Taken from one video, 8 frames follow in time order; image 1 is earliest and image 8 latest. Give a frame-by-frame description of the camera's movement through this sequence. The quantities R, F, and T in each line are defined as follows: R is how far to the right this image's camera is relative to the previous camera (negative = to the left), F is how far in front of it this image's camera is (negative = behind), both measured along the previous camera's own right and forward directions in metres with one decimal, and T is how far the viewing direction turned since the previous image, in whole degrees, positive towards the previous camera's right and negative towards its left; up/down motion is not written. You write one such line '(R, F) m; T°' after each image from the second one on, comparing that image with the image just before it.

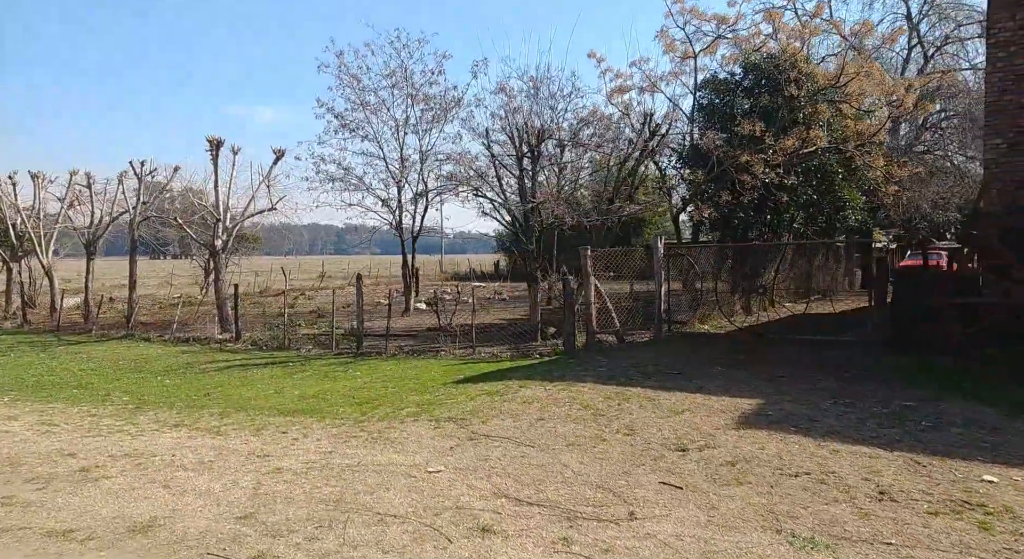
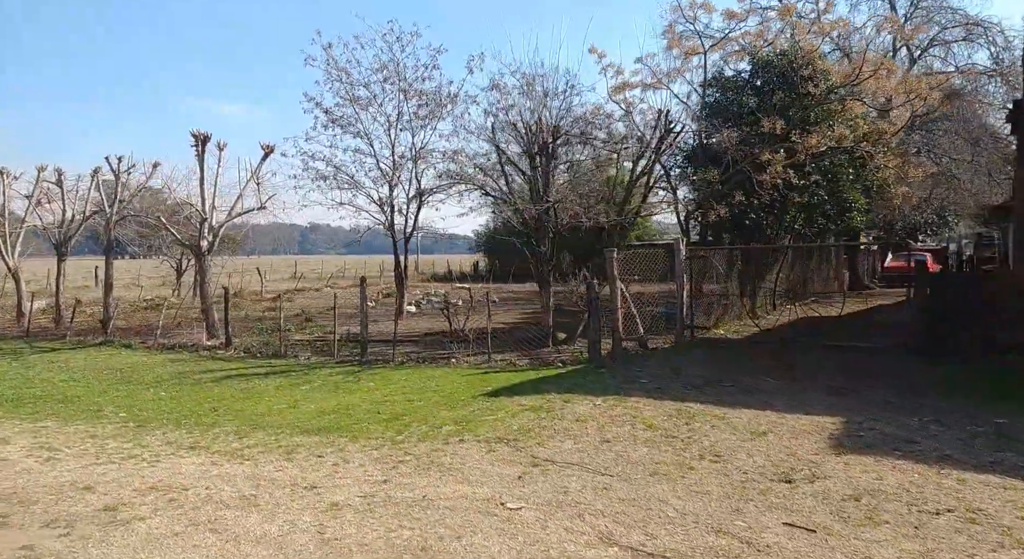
(-0.7, +0.5) m; +2°
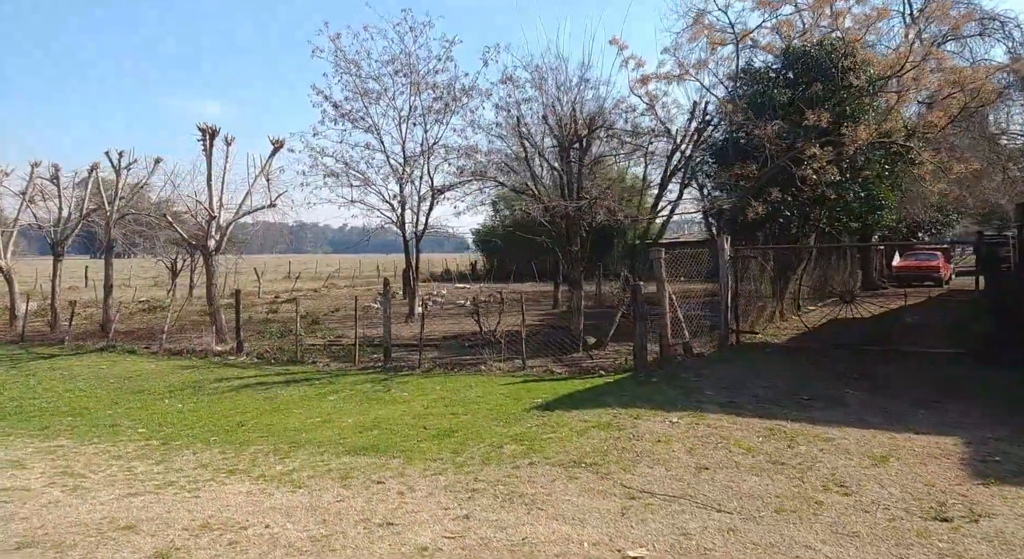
(-0.7, +0.6) m; +1°
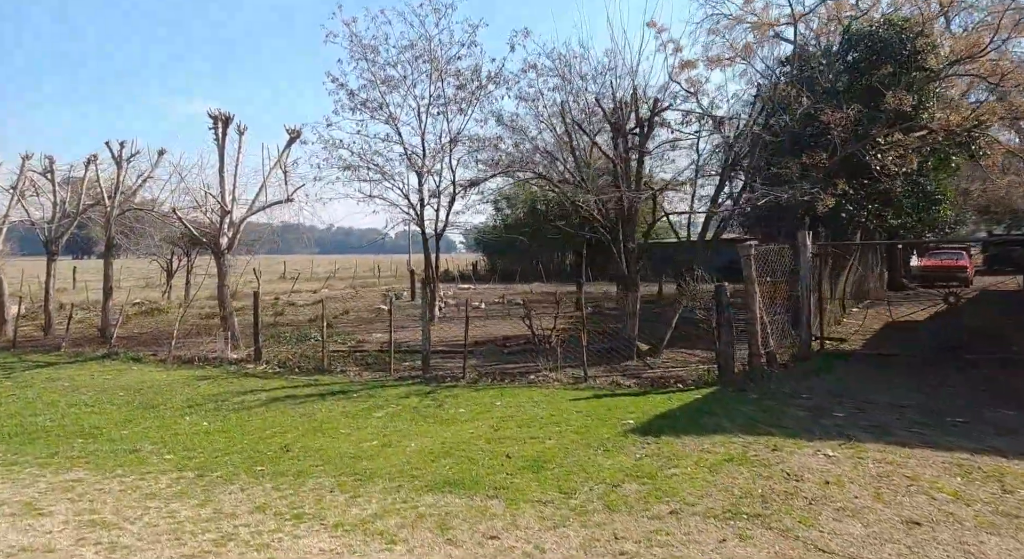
(-0.9, +1.1) m; +1°
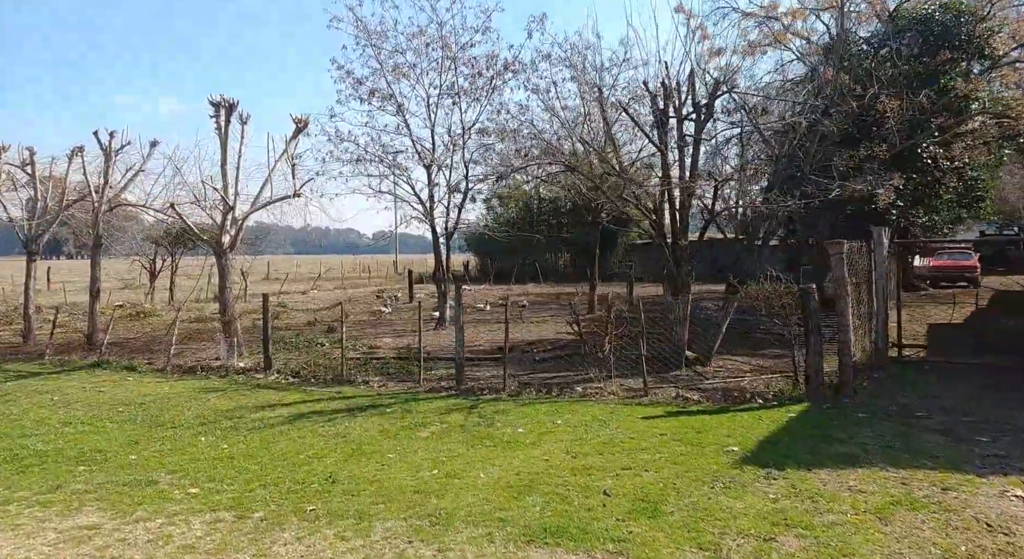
(-0.9, +1.0) m; +2°
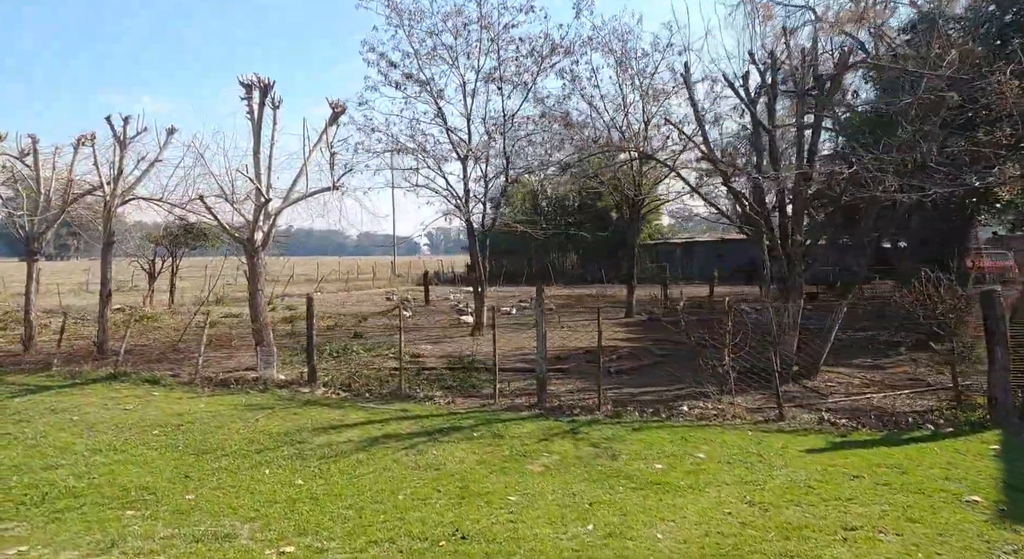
(-1.3, +1.3) m; +1°
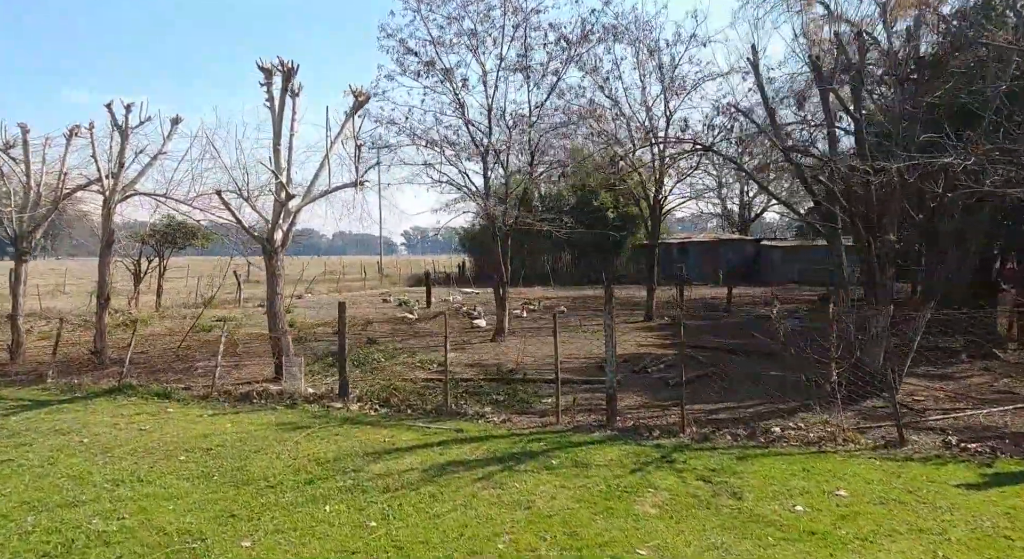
(-1.0, +0.9) m; +2°
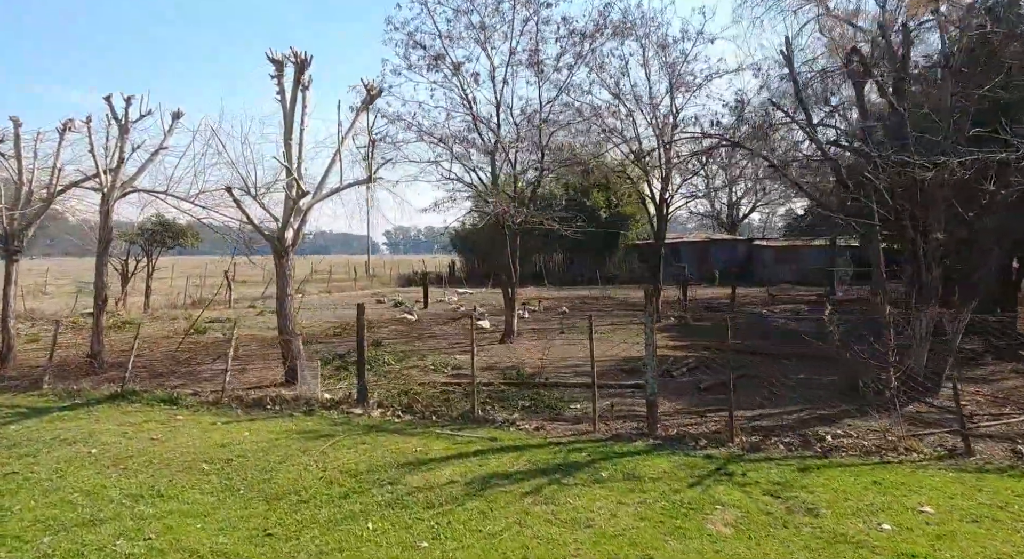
(-0.6, +0.4) m; +1°
